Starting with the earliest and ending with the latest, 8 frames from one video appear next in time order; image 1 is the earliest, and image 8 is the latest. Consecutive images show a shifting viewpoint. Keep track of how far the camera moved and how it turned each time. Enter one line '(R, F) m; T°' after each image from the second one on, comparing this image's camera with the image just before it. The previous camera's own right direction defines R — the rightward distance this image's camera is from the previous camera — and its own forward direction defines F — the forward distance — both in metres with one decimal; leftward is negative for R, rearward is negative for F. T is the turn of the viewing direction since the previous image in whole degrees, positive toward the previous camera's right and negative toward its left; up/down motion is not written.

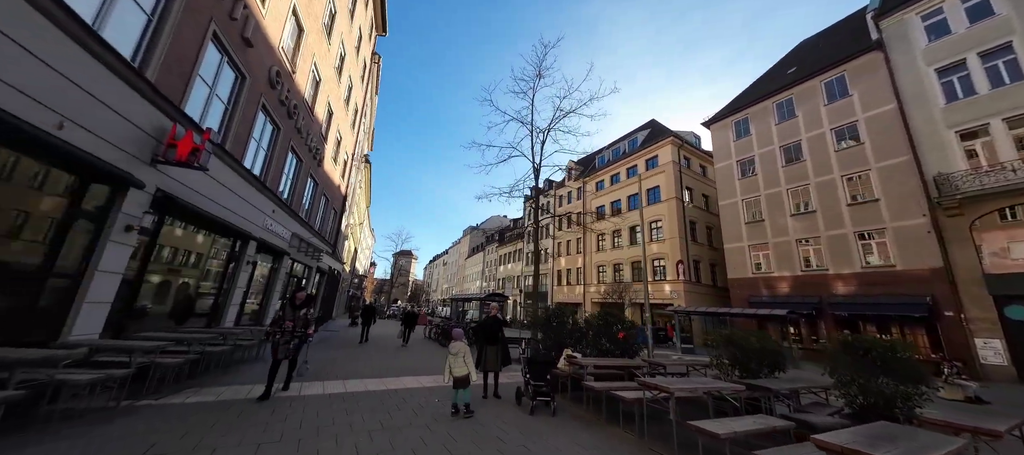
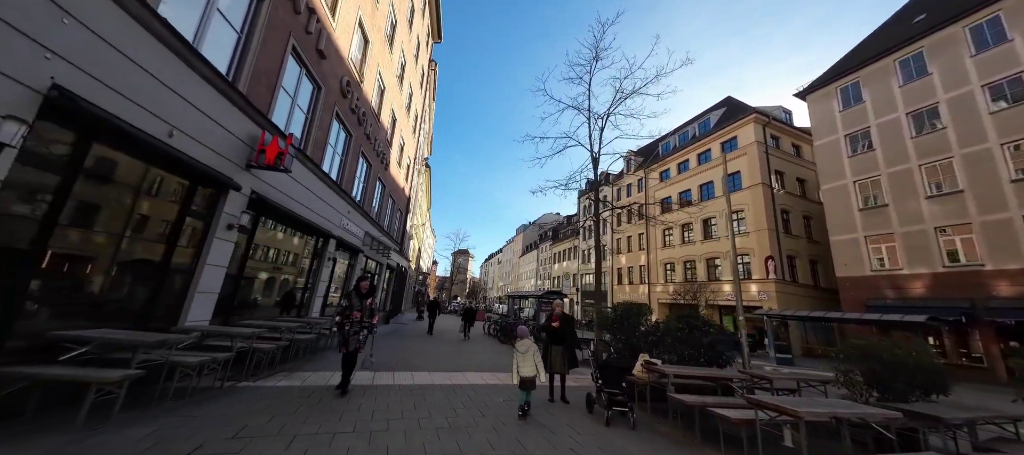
(-0.2, +0.5) m; -10°
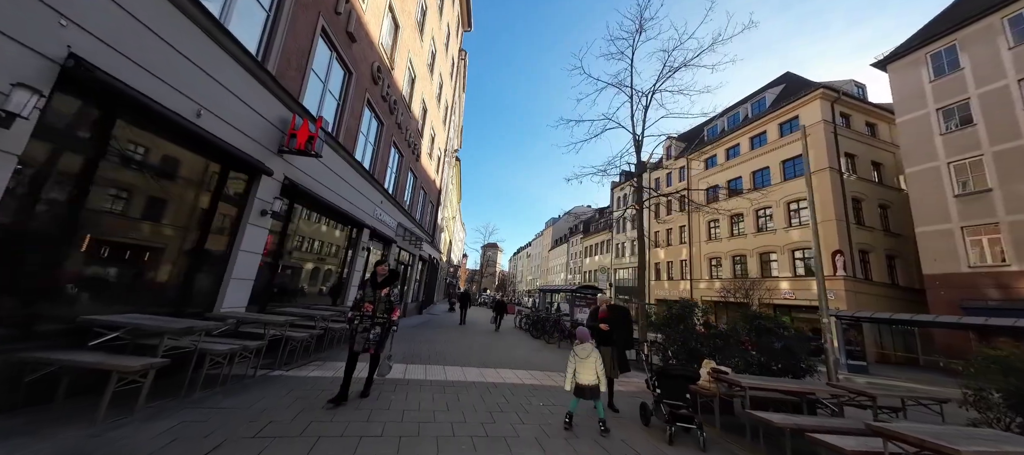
(-0.2, +0.6) m; -6°
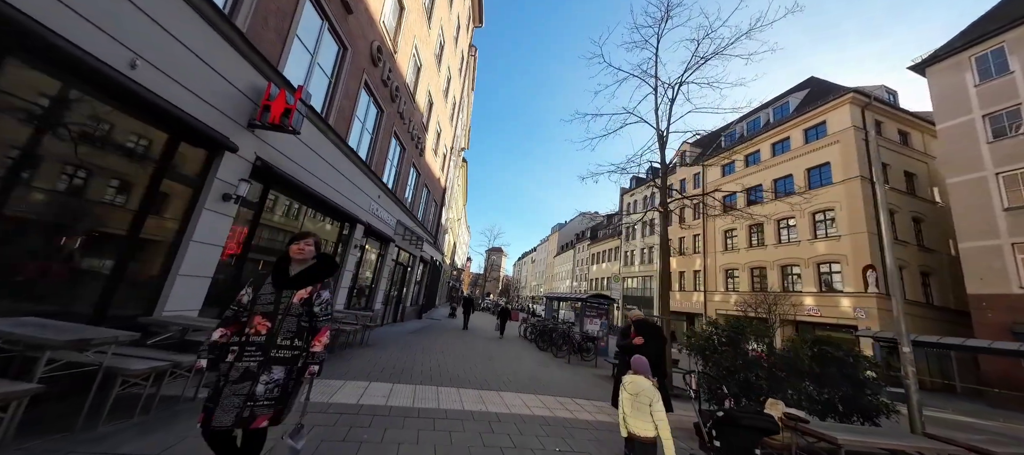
(-0.1, +1.0) m; -1°
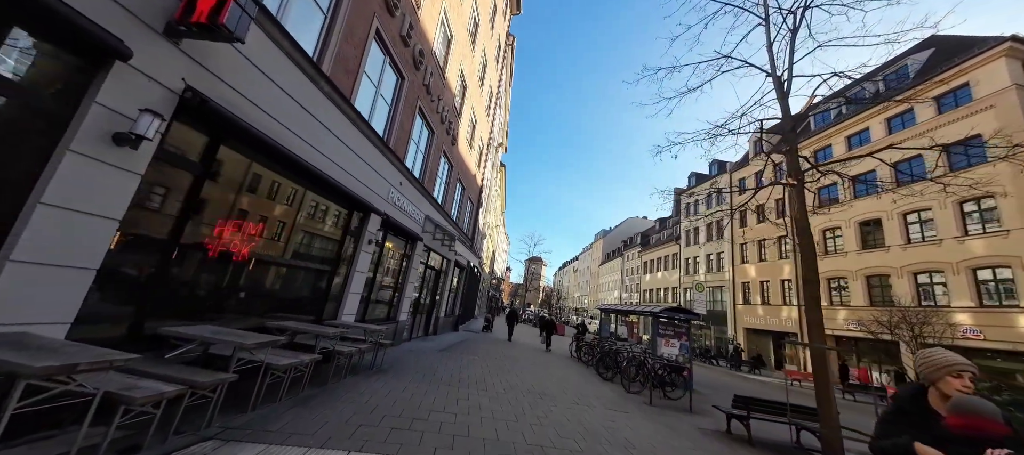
(-0.4, +2.4) m; -7°
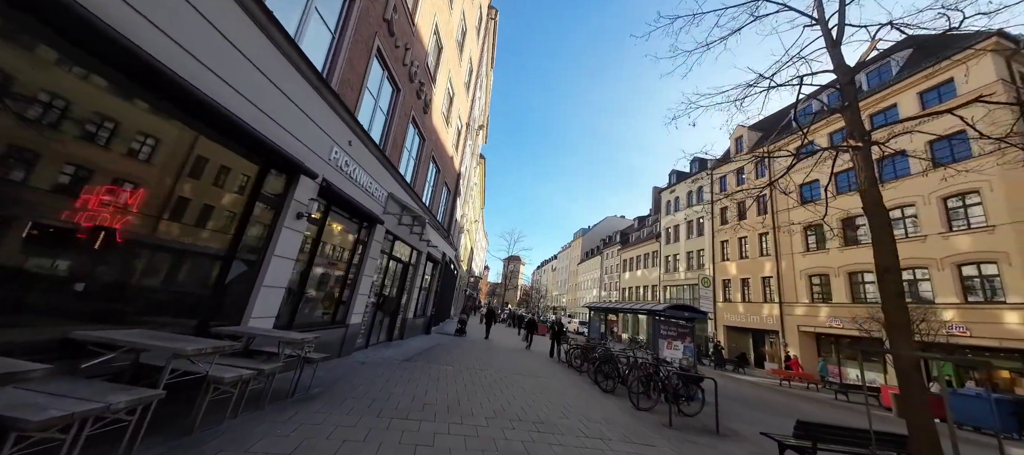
(-0.1, +1.8) m; +4°
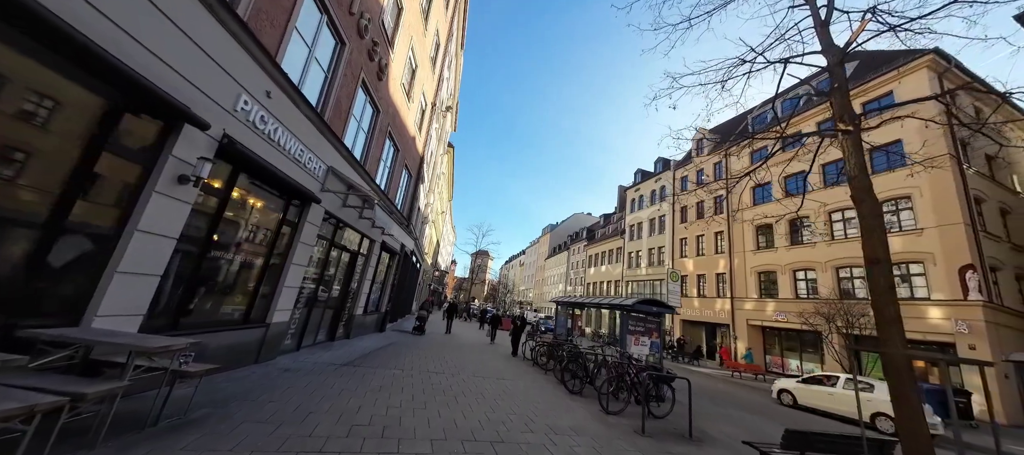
(+0.1, +0.9) m; +6°
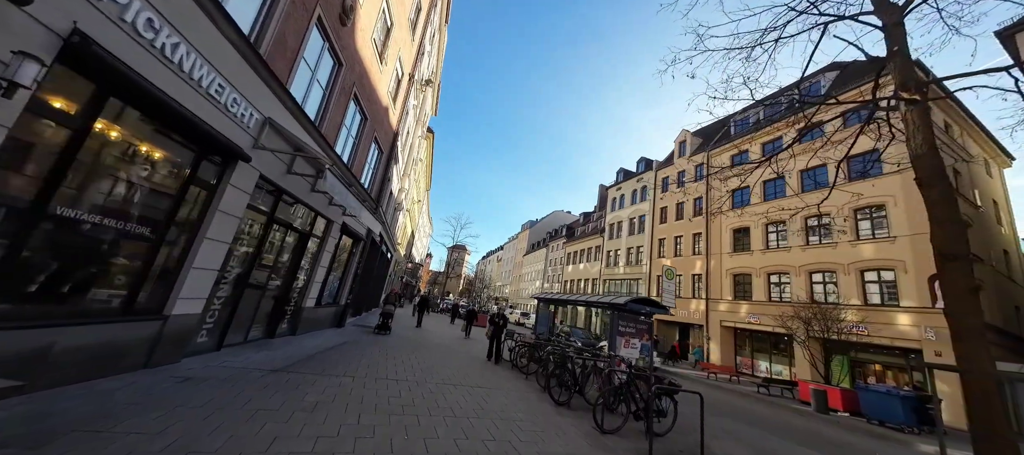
(-0.1, +1.1) m; +4°
